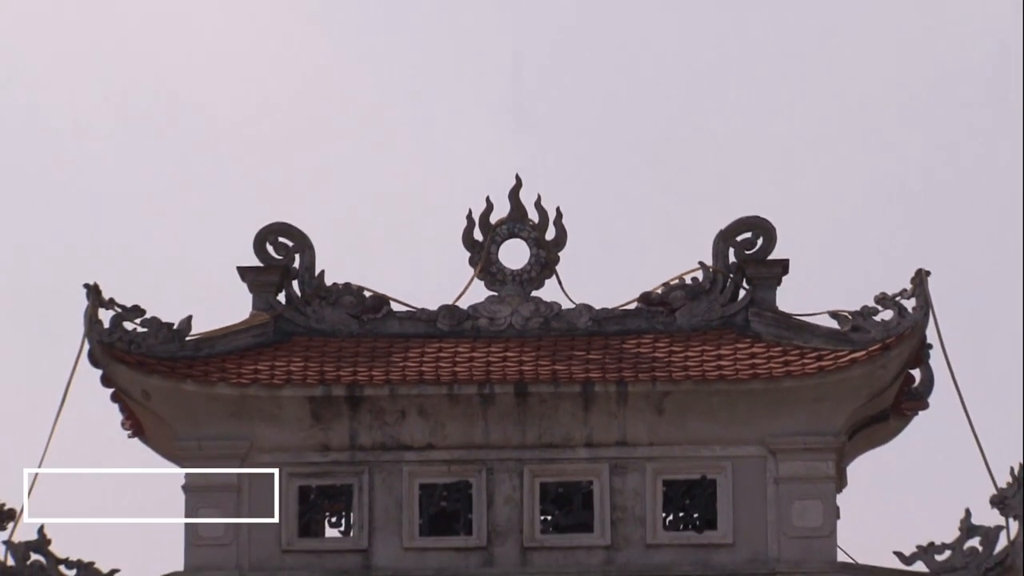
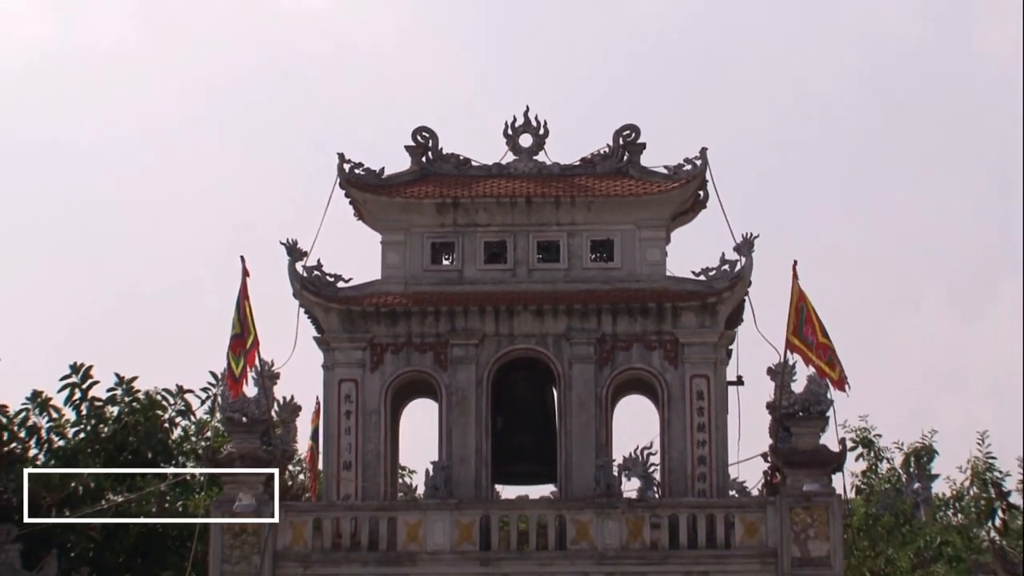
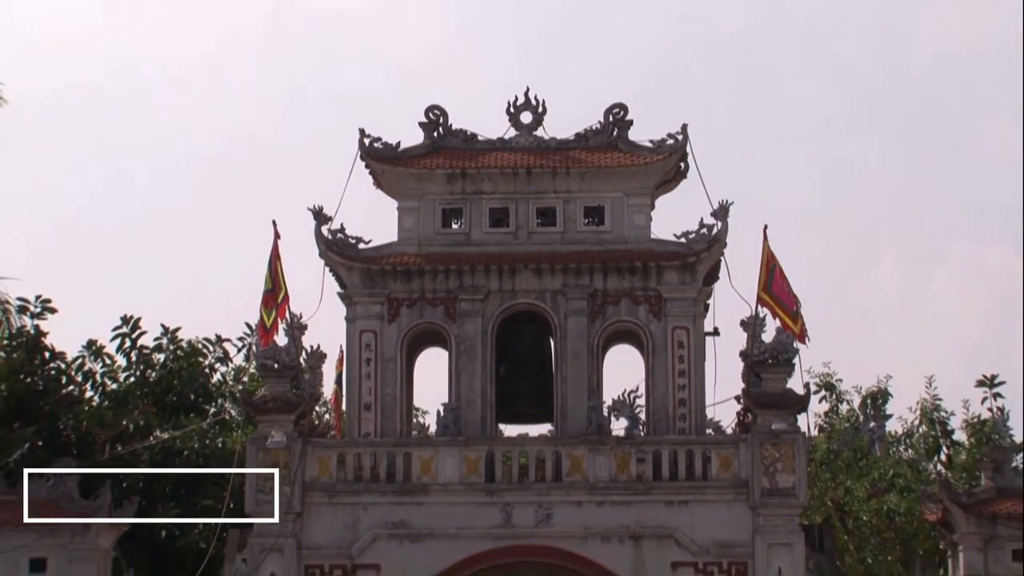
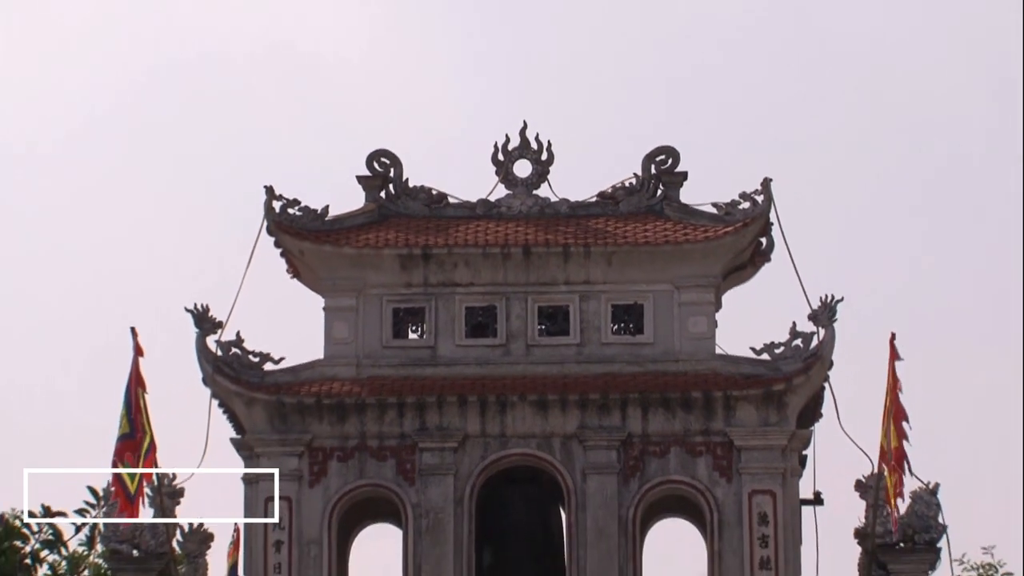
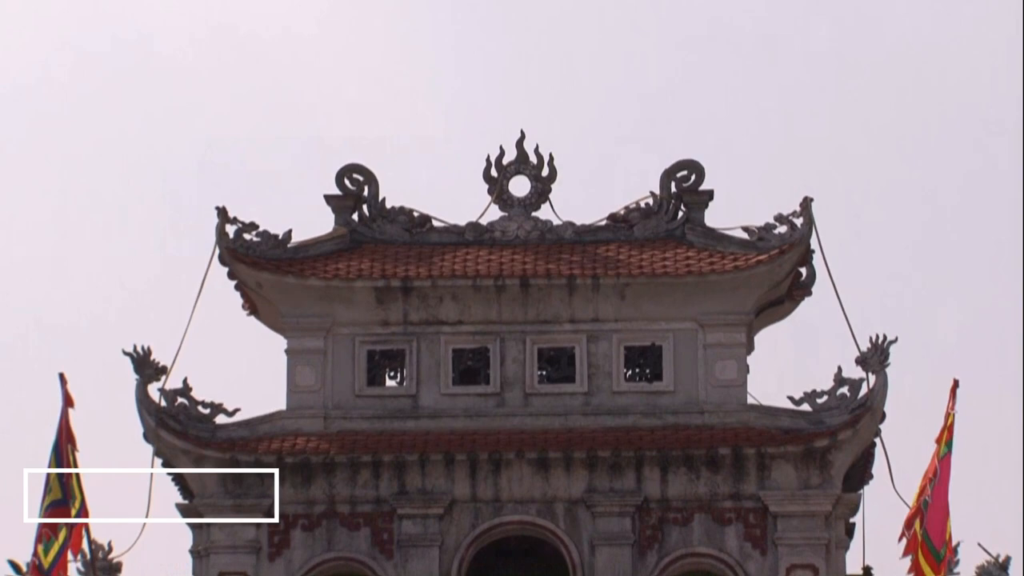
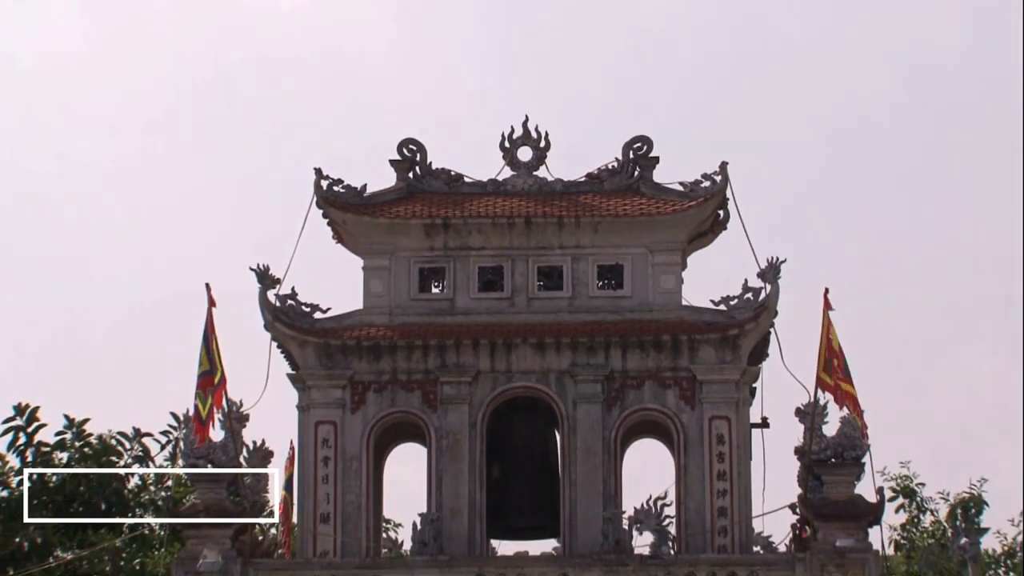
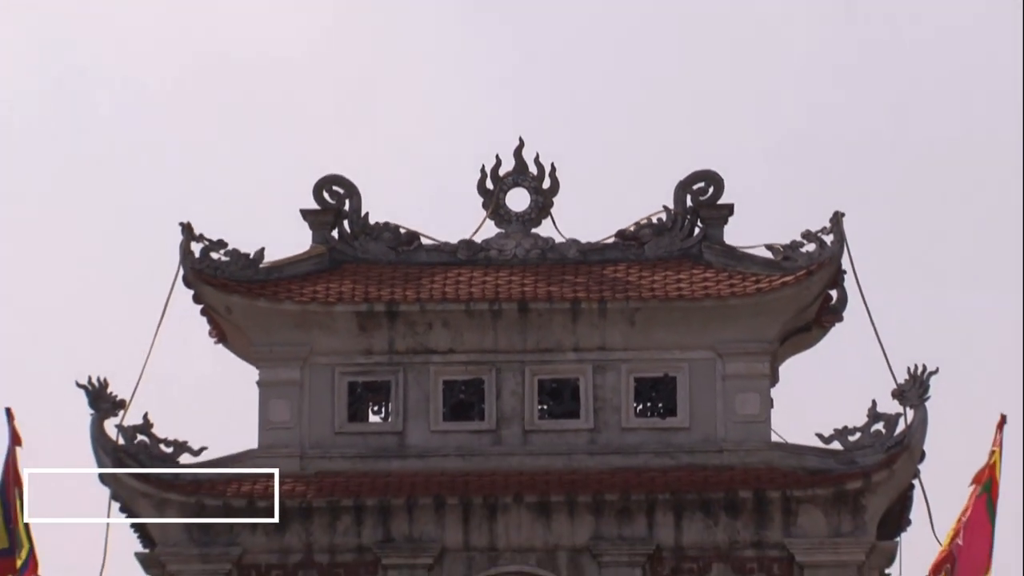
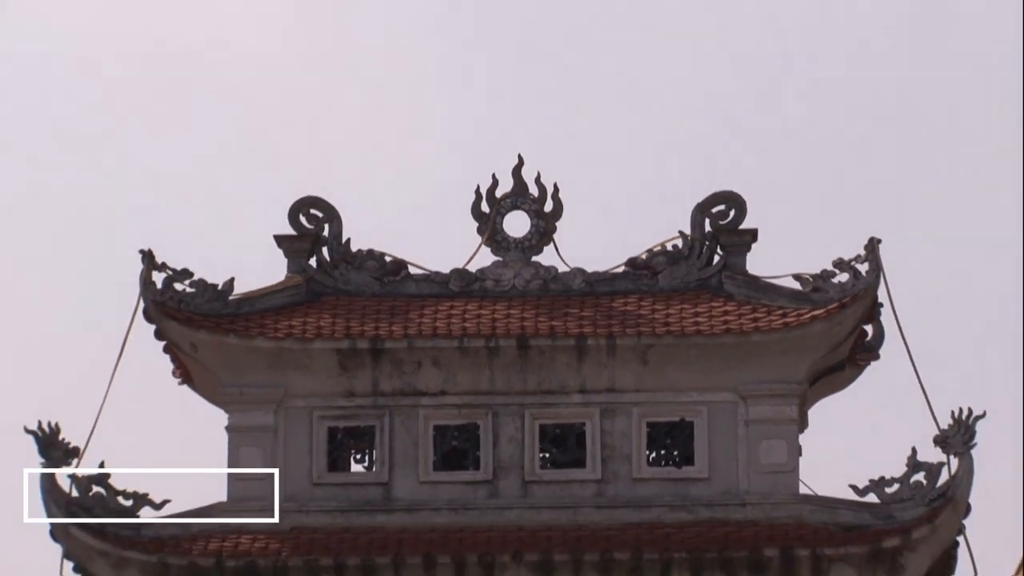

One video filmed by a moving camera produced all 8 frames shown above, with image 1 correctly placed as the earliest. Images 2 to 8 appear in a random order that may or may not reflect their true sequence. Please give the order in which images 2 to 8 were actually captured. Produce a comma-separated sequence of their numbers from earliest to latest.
8, 7, 5, 4, 6, 2, 3
